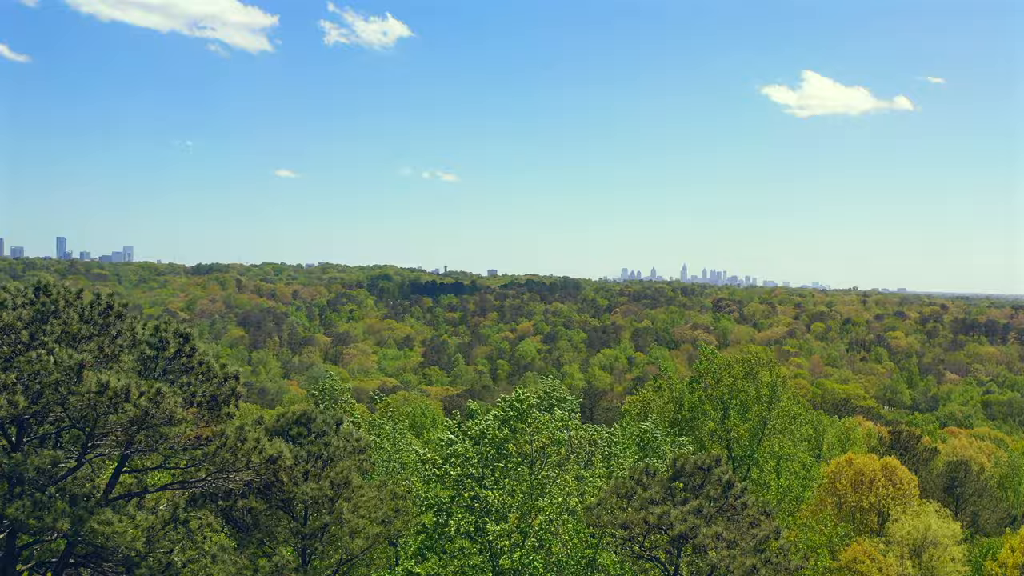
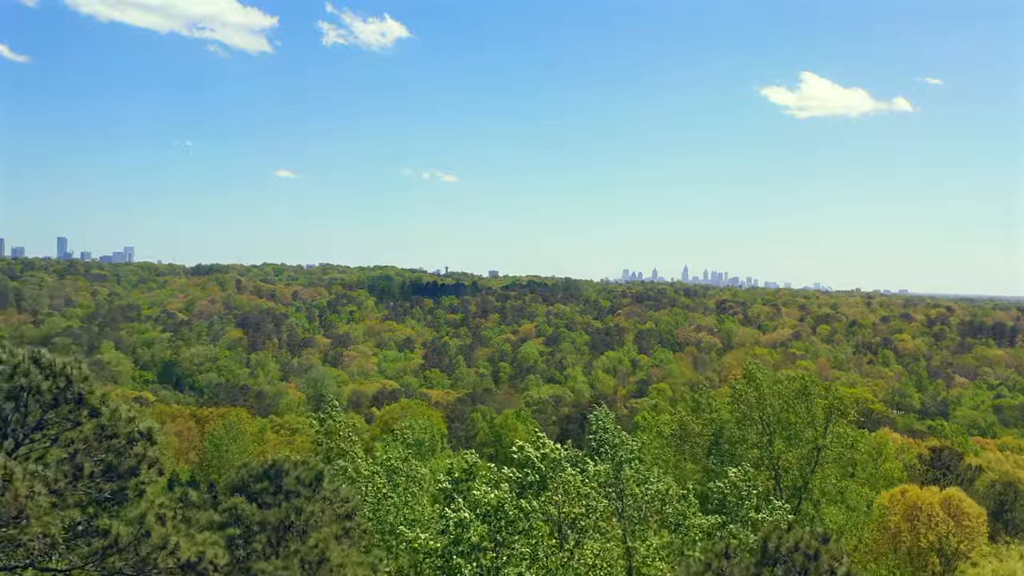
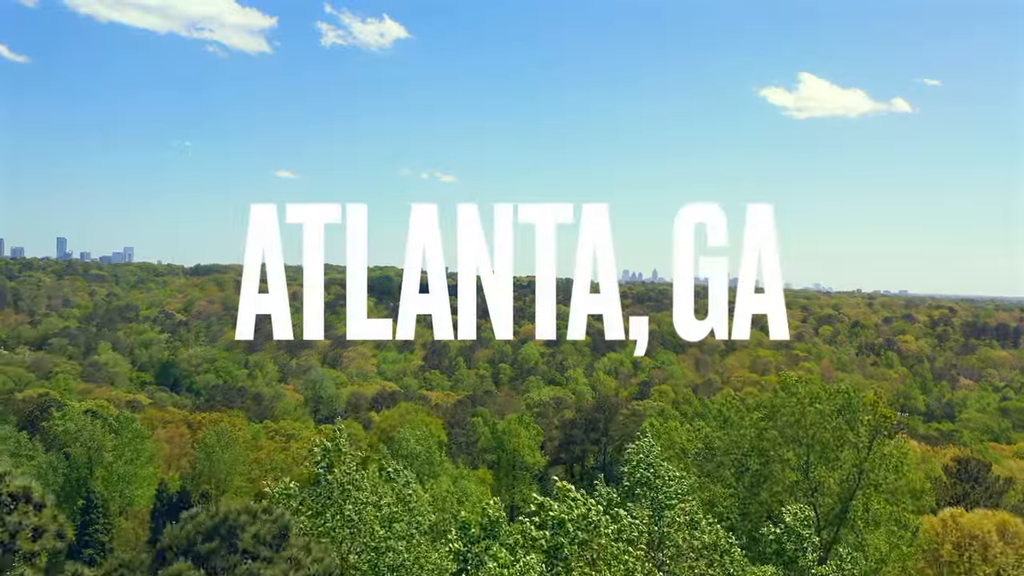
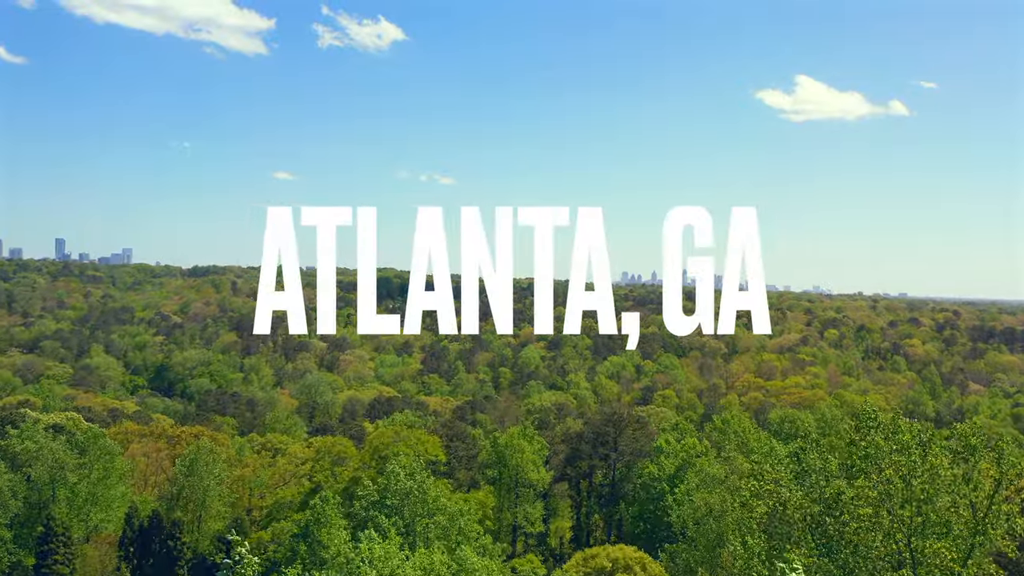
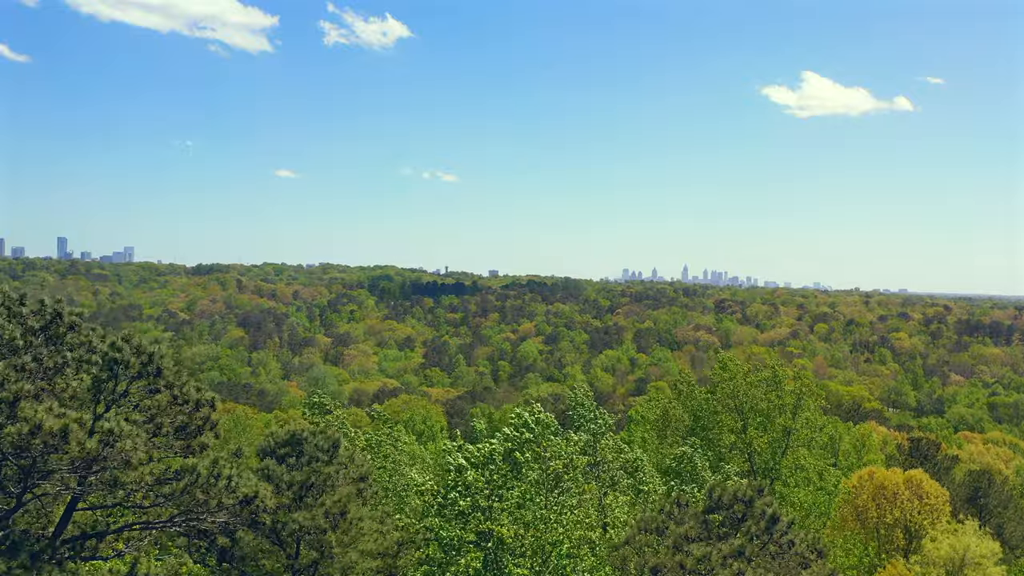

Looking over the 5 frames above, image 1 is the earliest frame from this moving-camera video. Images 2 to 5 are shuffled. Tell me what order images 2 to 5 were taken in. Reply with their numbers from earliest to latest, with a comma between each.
5, 2, 3, 4
